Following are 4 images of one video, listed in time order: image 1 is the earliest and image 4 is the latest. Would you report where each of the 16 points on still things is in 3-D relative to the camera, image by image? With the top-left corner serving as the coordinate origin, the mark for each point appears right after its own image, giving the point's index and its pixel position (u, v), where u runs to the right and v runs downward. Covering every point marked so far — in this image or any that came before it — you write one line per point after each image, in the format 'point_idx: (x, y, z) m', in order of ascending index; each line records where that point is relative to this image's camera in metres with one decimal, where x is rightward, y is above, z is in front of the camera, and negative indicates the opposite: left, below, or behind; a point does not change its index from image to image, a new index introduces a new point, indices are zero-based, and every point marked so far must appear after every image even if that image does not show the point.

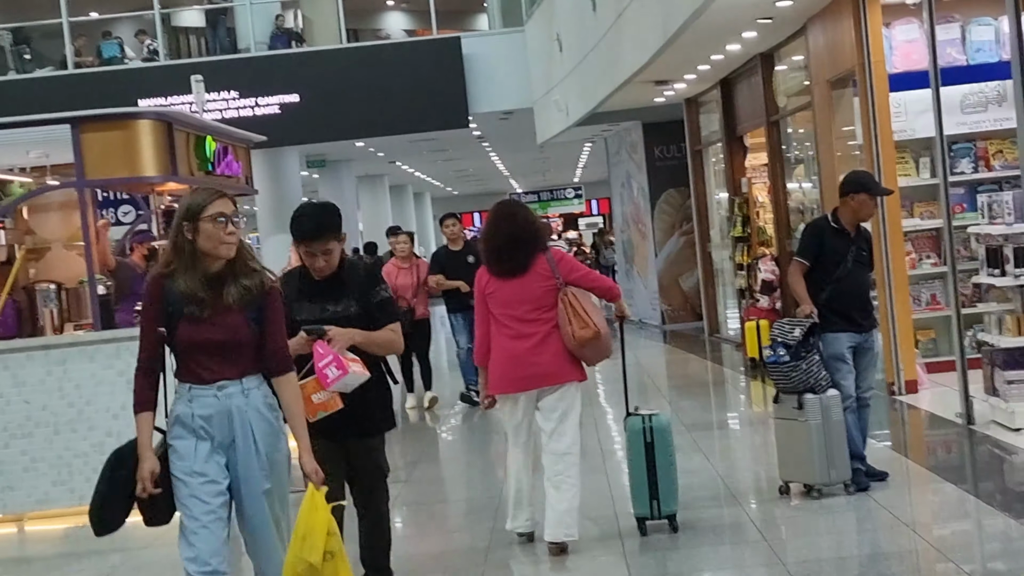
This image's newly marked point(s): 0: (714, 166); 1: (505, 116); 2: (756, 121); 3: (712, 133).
0: (+1.8, +1.0, +13.2) m
1: (-0.1, +2.1, +18.8) m
2: (+1.8, +1.2, +11.3) m
3: (+1.7, +1.3, +12.9) m
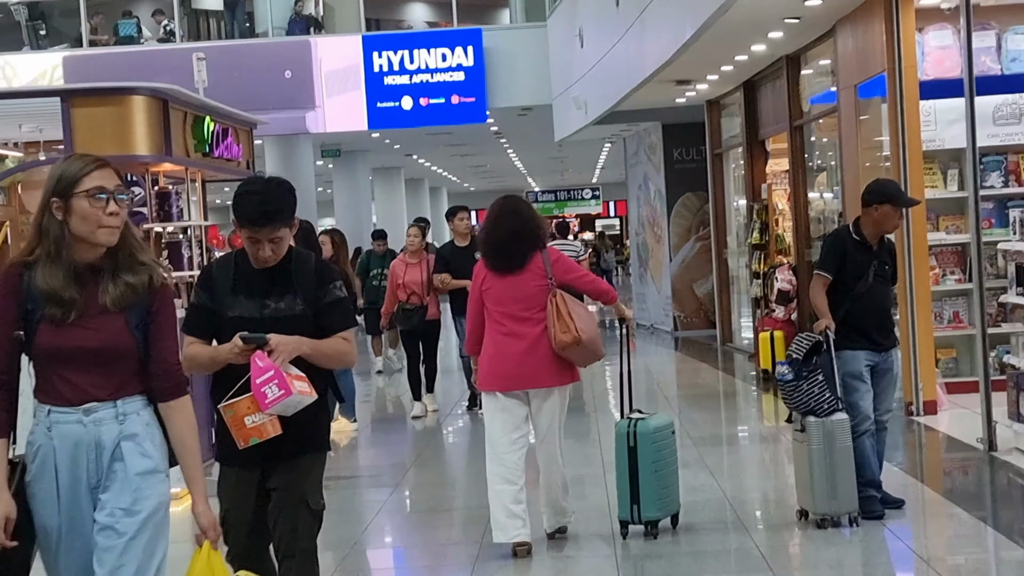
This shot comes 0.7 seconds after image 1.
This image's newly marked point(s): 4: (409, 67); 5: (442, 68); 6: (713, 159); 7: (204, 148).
0: (+1.9, +1.0, +12.9) m
1: (+0.1, +2.1, +18.5) m
2: (+1.9, +1.2, +10.9) m
3: (+1.8, +1.2, +12.6) m
4: (-1.2, +2.5, +17.2) m
5: (-0.8, +2.5, +17.2) m
6: (+1.8, +1.1, +13.3) m
7: (-1.4, +0.7, +7.1) m
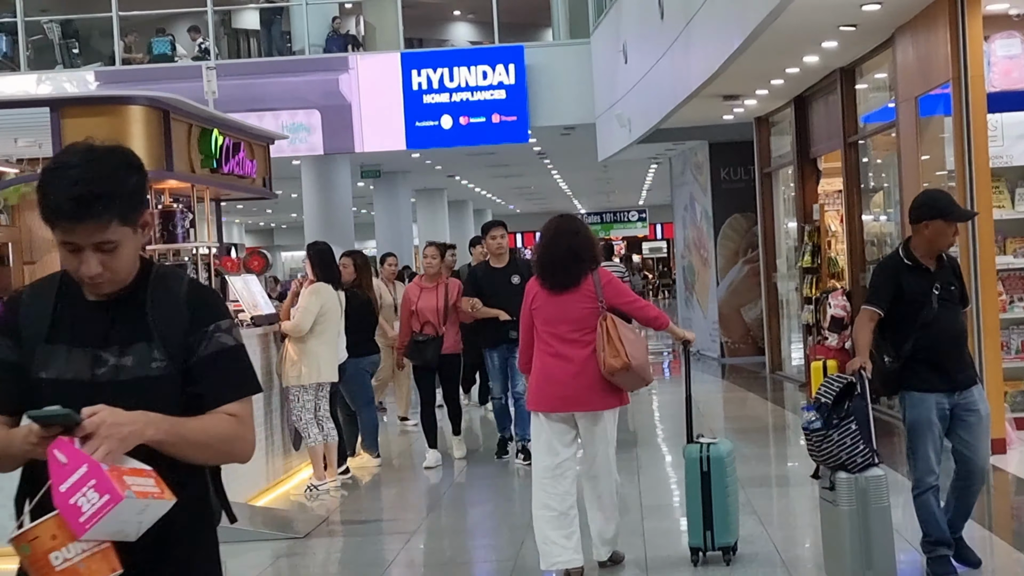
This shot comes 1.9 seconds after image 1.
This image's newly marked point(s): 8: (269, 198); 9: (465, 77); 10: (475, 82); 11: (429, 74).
0: (+2.2, +0.8, +12.3) m
1: (+0.6, +1.9, +17.9) m
2: (+2.2, +1.0, +10.3) m
3: (+2.1, +1.0, +12.0) m
4: (-0.7, +2.2, +16.7) m
5: (-0.3, +2.2, +16.7) m
6: (+2.1, +0.9, +12.7) m
7: (-1.3, +0.5, +6.6) m
8: (-1.2, +0.5, +7.7) m
9: (-0.5, +2.3, +16.8) m
10: (-0.4, +2.3, +16.7) m
11: (-0.9, +2.4, +16.7) m
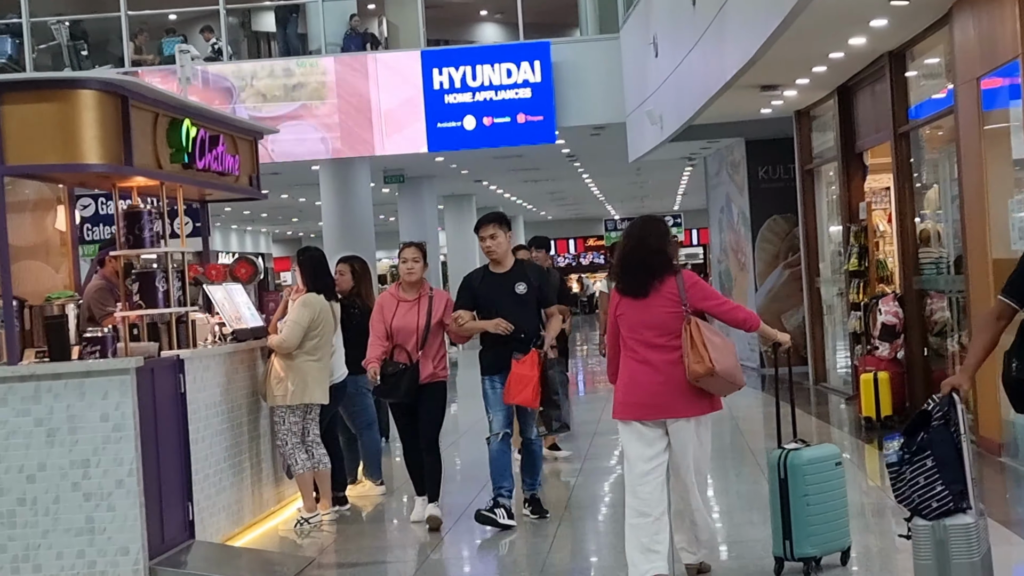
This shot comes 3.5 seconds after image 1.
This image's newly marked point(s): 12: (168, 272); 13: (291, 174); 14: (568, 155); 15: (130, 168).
0: (+2.4, +0.7, +11.4) m
1: (+0.9, +1.8, +17.1) m
2: (+2.3, +0.9, +9.5) m
3: (+2.3, +1.0, +11.2) m
4: (-0.4, +2.1, +16.0) m
5: (-0.1, +2.1, +15.9) m
6: (+2.3, +0.9, +11.8) m
7: (-1.3, +0.5, +5.8) m
8: (-1.2, +0.4, +7.0) m
9: (-0.2, +2.2, +16.0) m
10: (-0.1, +2.2, +16.0) m
11: (-0.6, +2.3, +16.0) m
12: (-1.4, +0.1, +6.0) m
13: (-2.9, +1.5, +19.6) m
14: (+0.7, +1.7, +19.6) m
15: (-1.3, +0.4, +5.3) m
